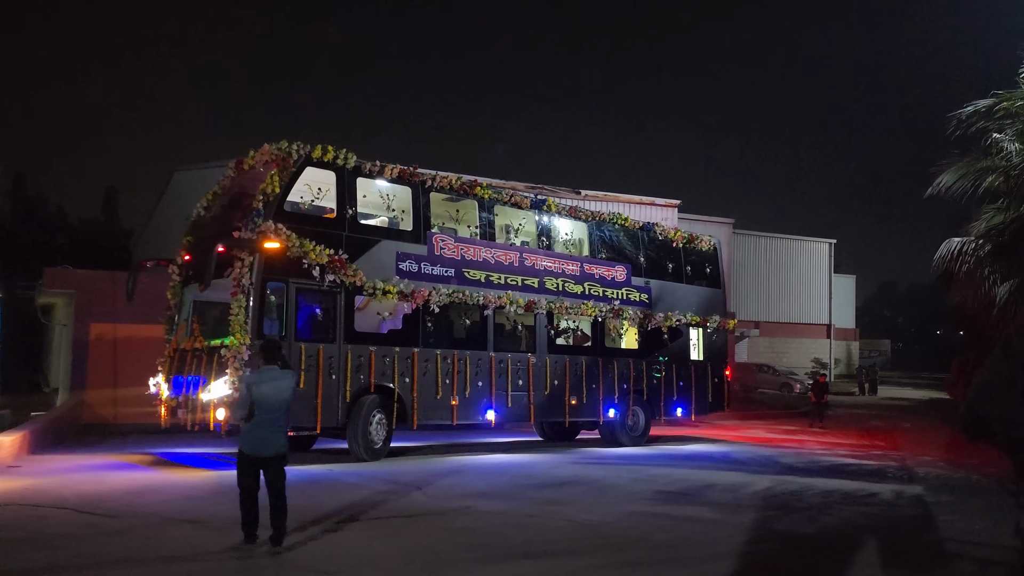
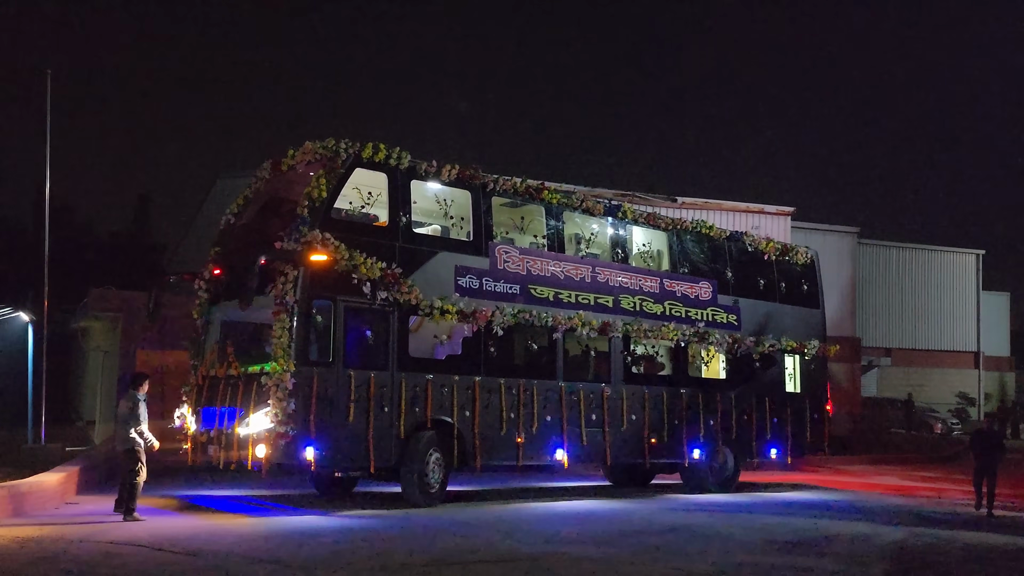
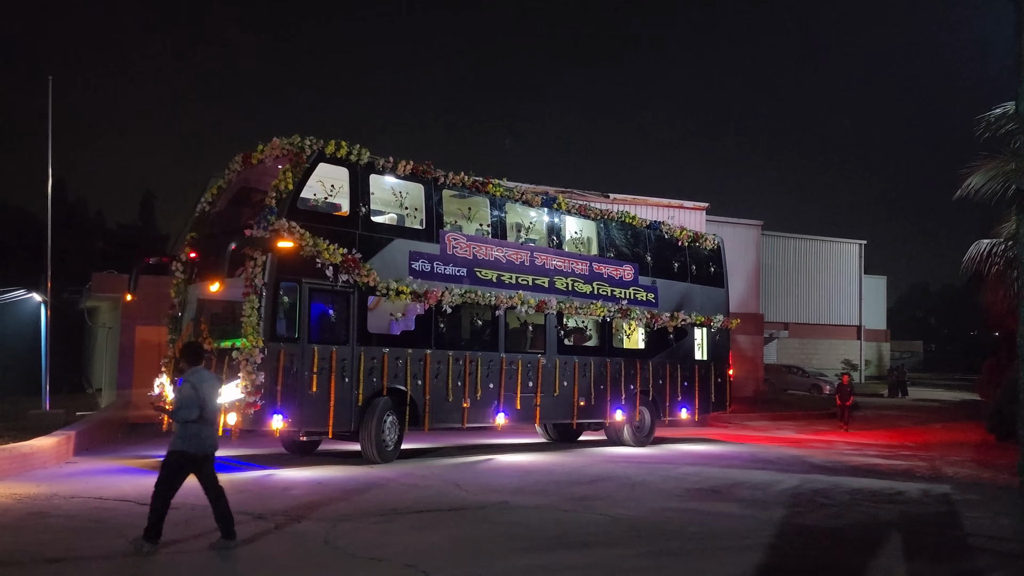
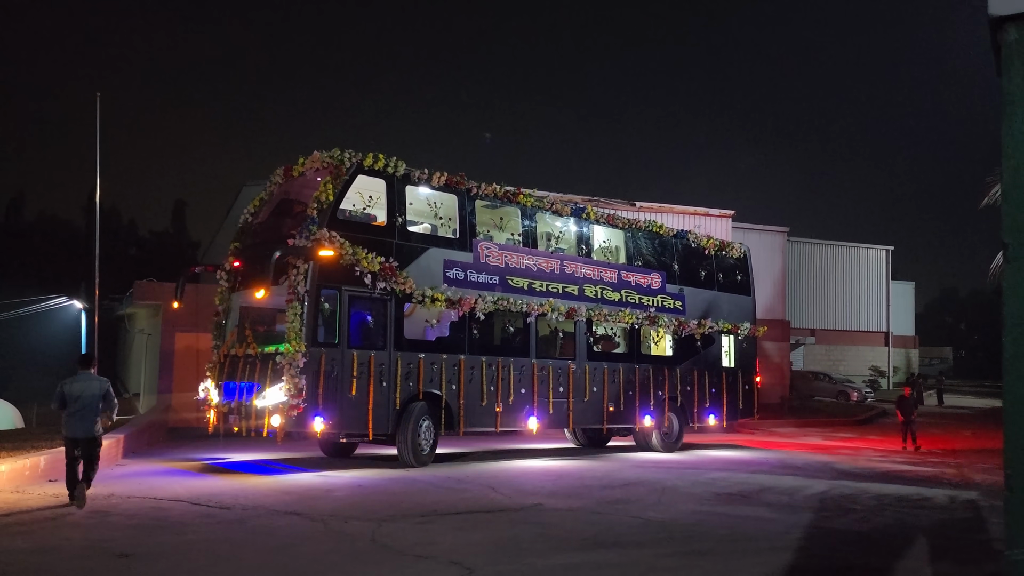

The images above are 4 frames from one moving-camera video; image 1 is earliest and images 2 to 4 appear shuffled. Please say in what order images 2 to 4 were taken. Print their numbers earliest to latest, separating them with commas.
3, 4, 2
